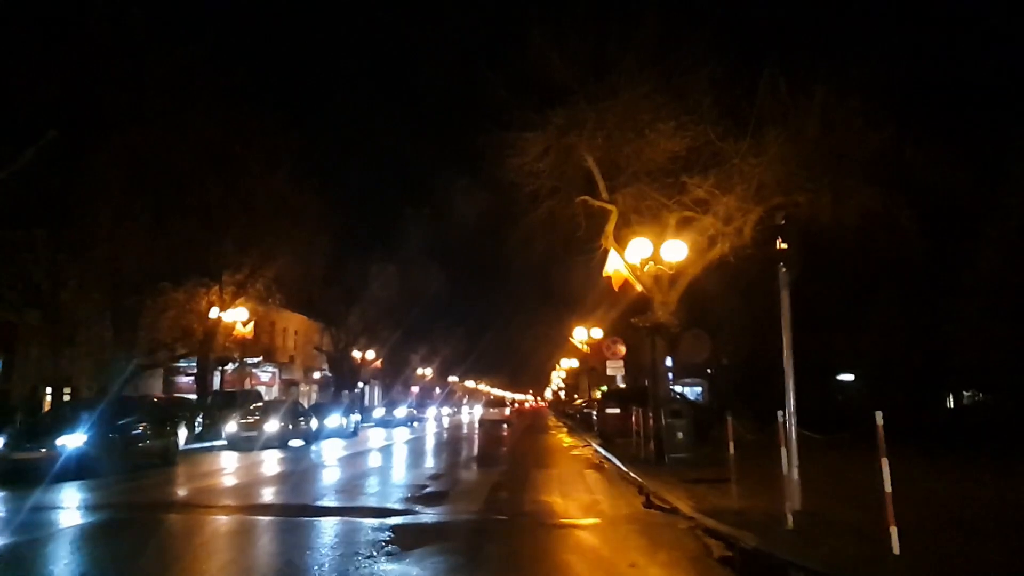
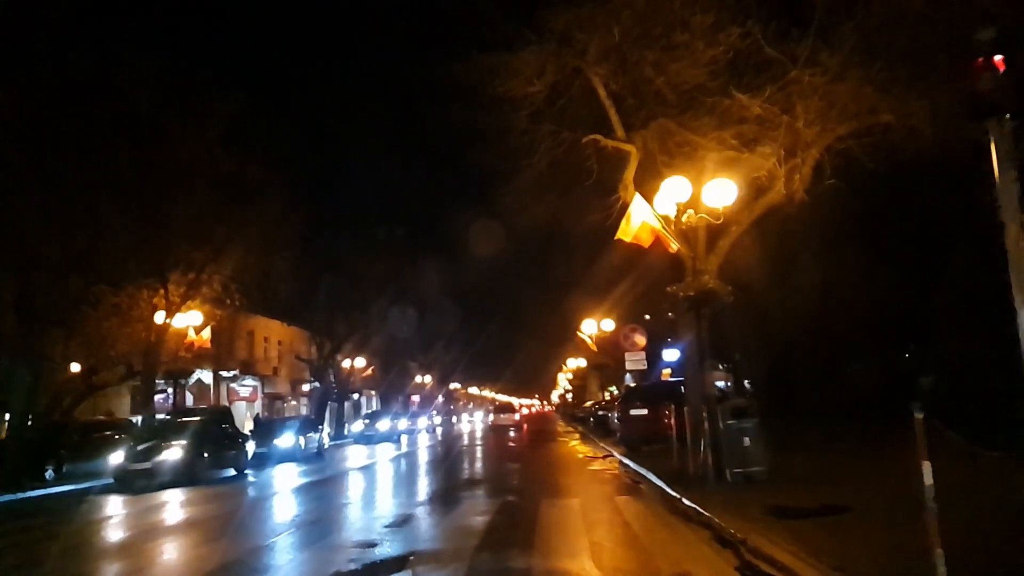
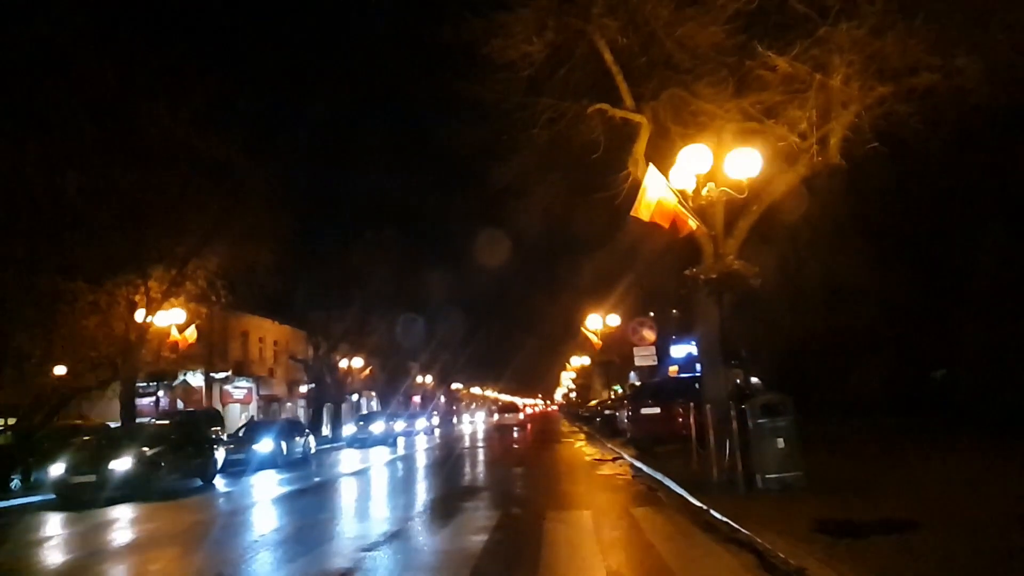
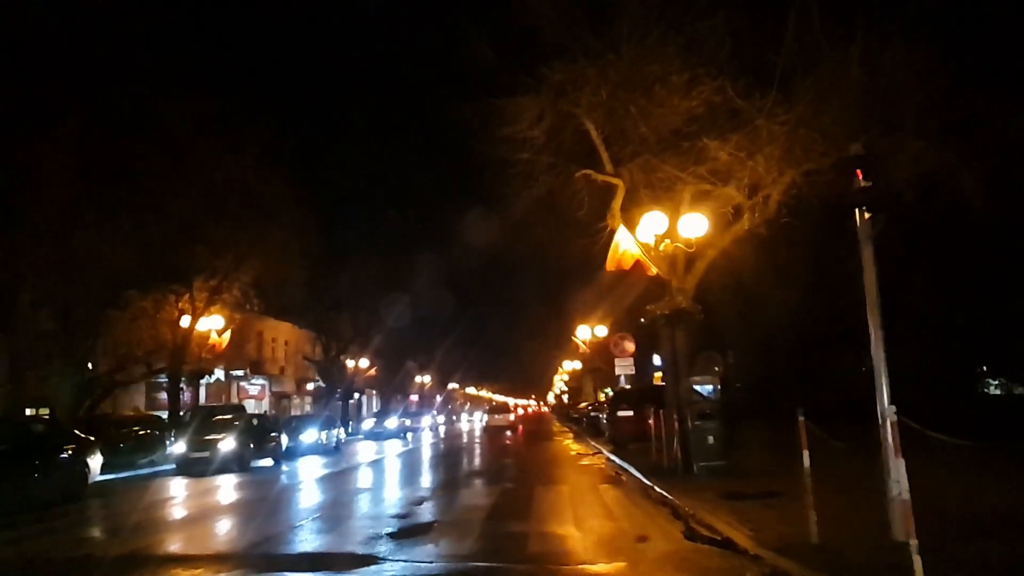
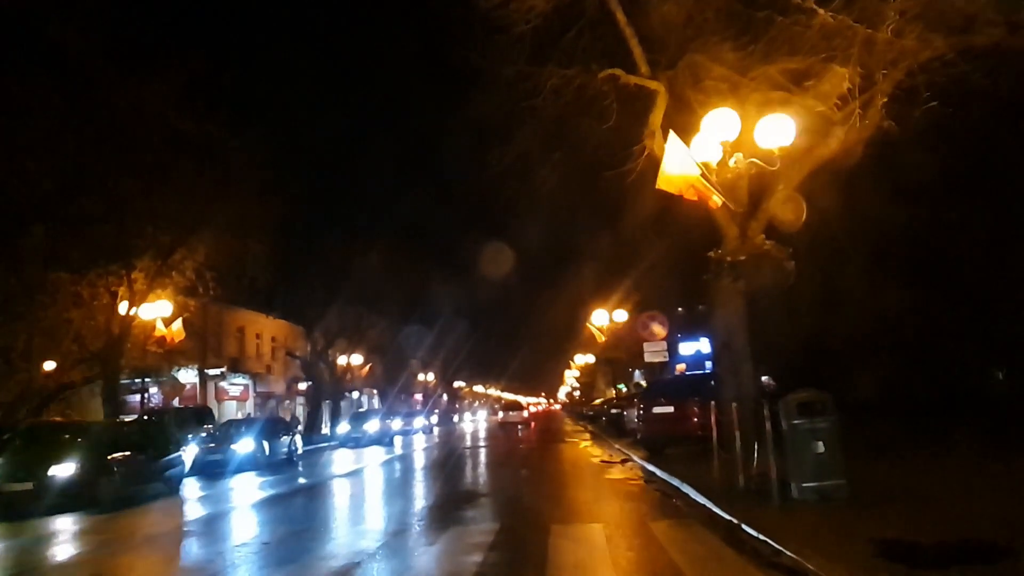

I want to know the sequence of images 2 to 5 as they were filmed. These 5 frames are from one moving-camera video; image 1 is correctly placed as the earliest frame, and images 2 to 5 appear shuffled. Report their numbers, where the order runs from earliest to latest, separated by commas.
4, 2, 3, 5
